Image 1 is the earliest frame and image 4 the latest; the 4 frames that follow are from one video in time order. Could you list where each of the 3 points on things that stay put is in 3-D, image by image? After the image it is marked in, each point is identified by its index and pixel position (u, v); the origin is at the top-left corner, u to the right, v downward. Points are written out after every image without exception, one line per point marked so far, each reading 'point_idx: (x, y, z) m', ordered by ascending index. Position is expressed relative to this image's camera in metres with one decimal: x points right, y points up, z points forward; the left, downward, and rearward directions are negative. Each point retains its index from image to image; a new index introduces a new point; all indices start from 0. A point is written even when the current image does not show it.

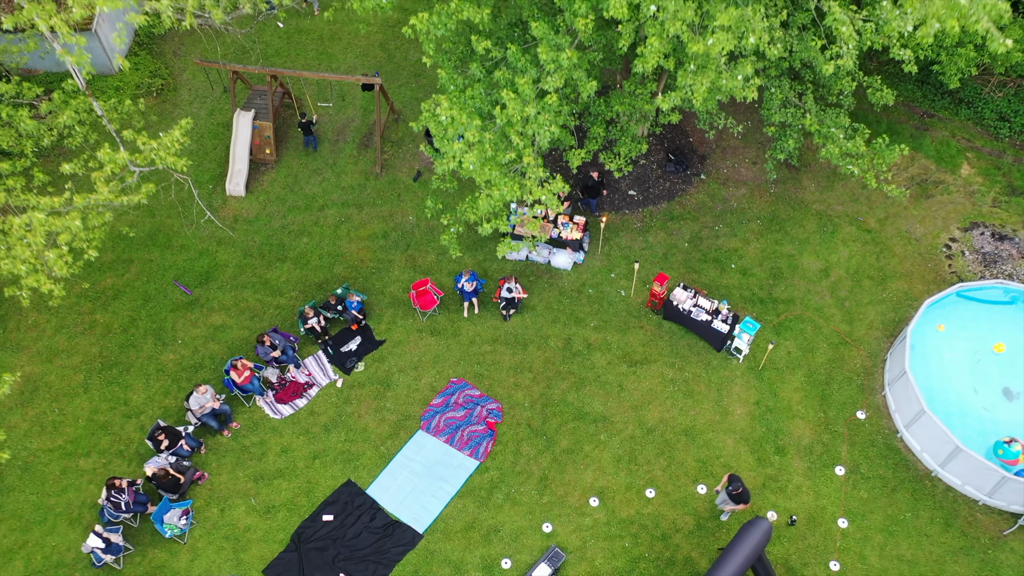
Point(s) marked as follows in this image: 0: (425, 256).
0: (-1.8, +0.7, +17.5) m
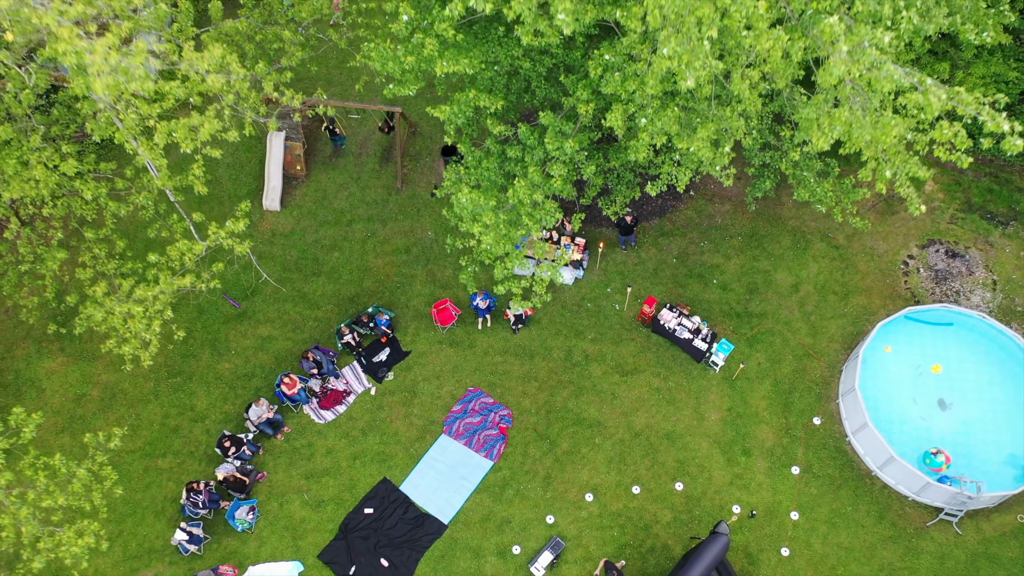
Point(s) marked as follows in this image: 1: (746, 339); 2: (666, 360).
0: (-1.6, +0.4, +19.8) m
1: (+5.3, -1.1, +18.8) m
2: (+3.4, -1.6, +18.6) m
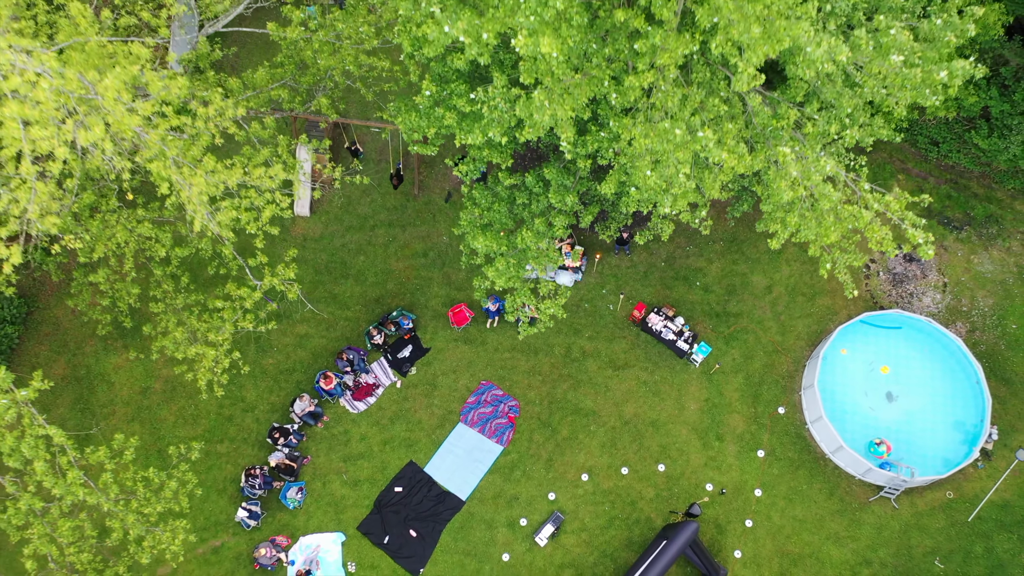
0: (-1.5, +0.4, +22.3) m
1: (+5.5, -1.2, +21.5) m
2: (+3.6, -1.7, +21.4) m
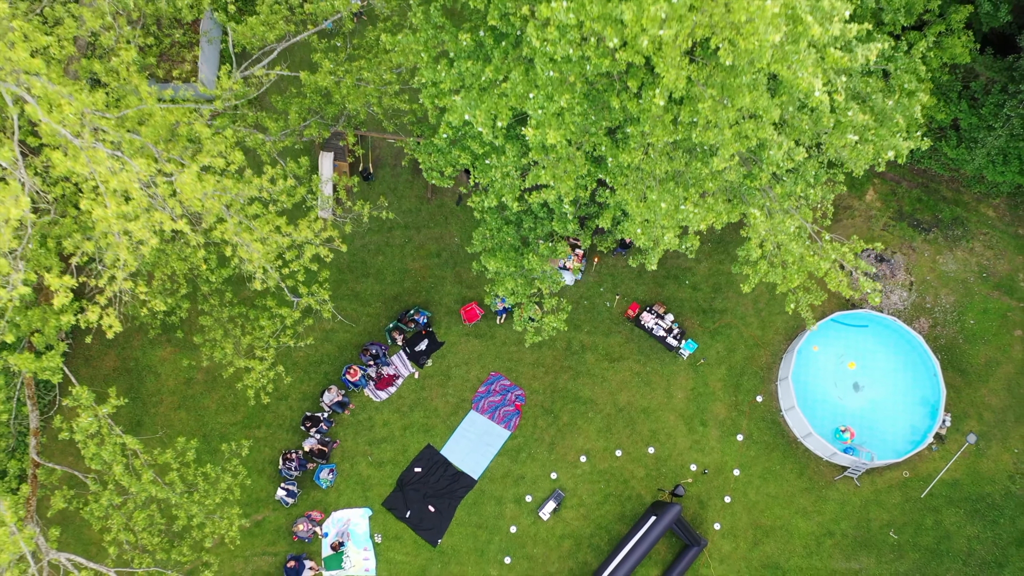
0: (-1.3, +0.5, +24.5) m
1: (+5.6, -1.2, +23.8) m
2: (+3.8, -1.7, +23.7) m
